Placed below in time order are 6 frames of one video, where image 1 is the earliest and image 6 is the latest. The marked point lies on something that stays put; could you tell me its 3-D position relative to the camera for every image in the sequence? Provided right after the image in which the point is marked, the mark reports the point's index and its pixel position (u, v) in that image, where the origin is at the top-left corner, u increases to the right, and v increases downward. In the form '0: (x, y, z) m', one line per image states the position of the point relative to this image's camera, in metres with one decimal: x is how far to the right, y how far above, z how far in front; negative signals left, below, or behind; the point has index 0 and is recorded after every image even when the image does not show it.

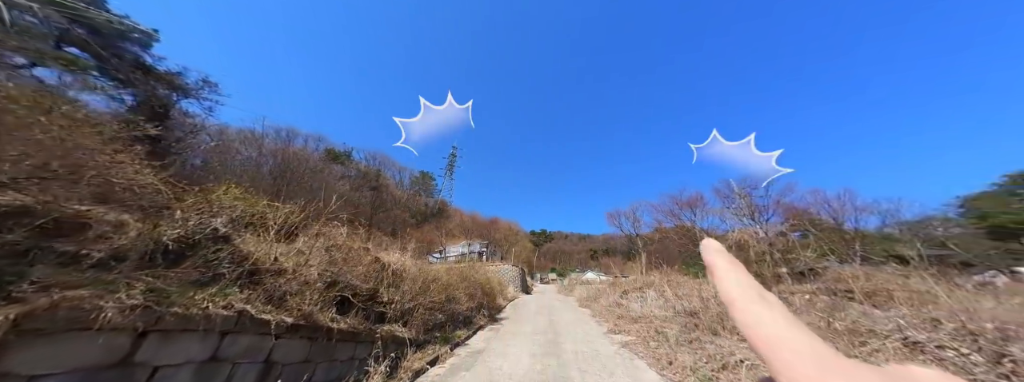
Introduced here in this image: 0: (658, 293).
0: (+6.0, -4.2, +9.9) m
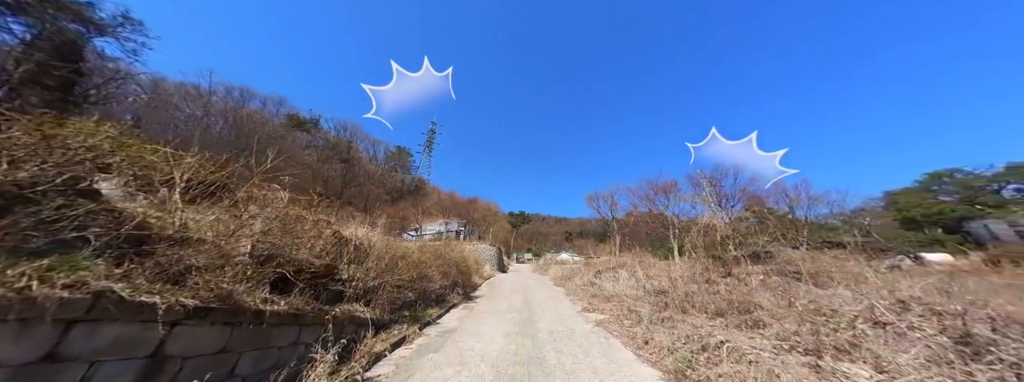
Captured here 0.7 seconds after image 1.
0: (+5.0, -3.5, +10.2) m
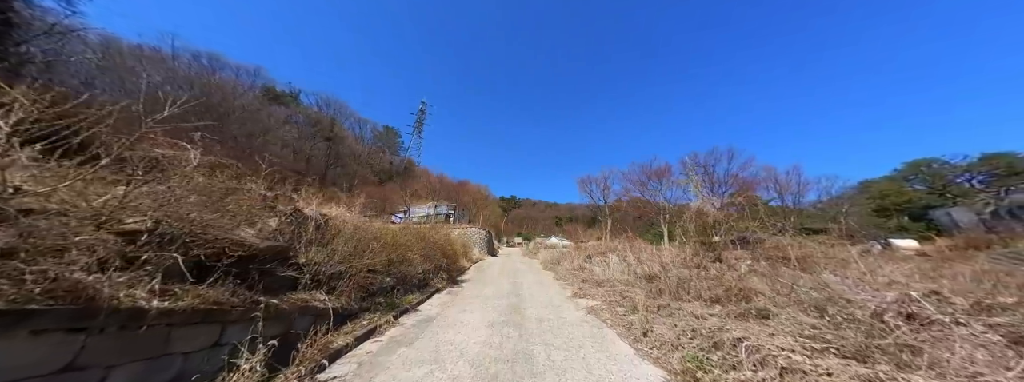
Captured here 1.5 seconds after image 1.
0: (+4.5, -2.8, +10.1) m
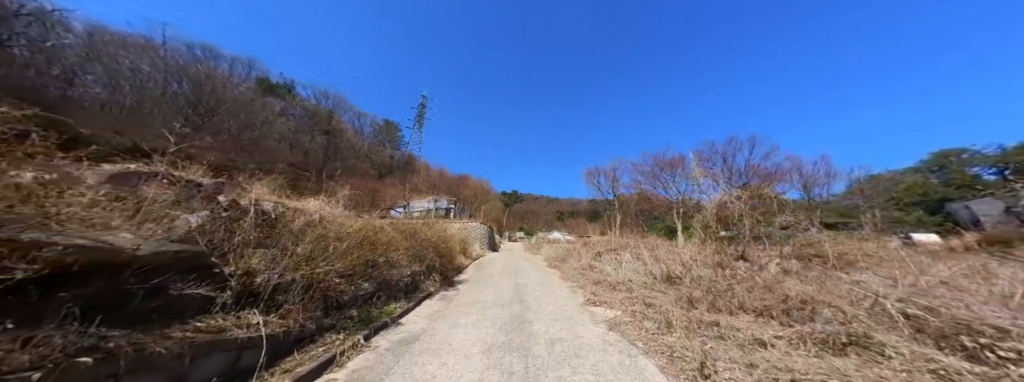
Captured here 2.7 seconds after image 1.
0: (+4.6, -2.4, +9.2) m
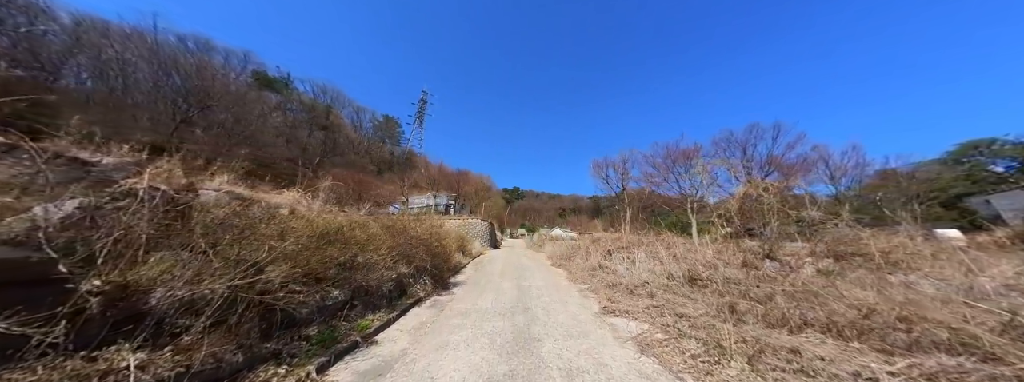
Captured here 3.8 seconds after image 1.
0: (+4.7, -2.2, +8.3) m
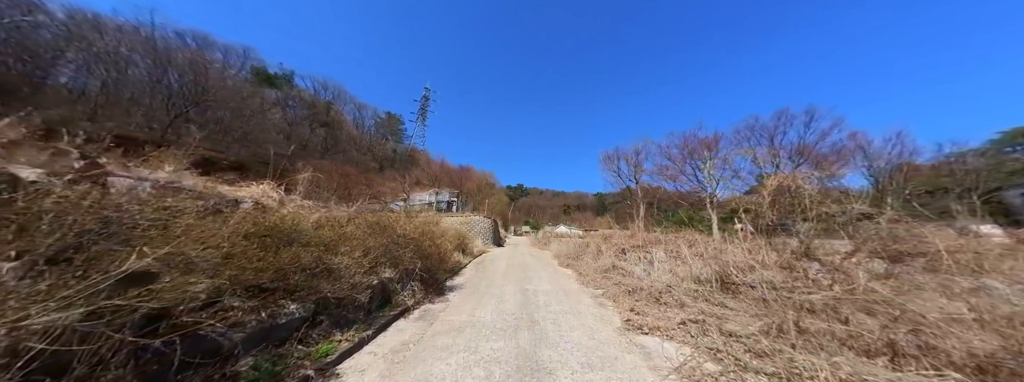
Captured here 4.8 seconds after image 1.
0: (+4.8, -1.9, +7.5) m
